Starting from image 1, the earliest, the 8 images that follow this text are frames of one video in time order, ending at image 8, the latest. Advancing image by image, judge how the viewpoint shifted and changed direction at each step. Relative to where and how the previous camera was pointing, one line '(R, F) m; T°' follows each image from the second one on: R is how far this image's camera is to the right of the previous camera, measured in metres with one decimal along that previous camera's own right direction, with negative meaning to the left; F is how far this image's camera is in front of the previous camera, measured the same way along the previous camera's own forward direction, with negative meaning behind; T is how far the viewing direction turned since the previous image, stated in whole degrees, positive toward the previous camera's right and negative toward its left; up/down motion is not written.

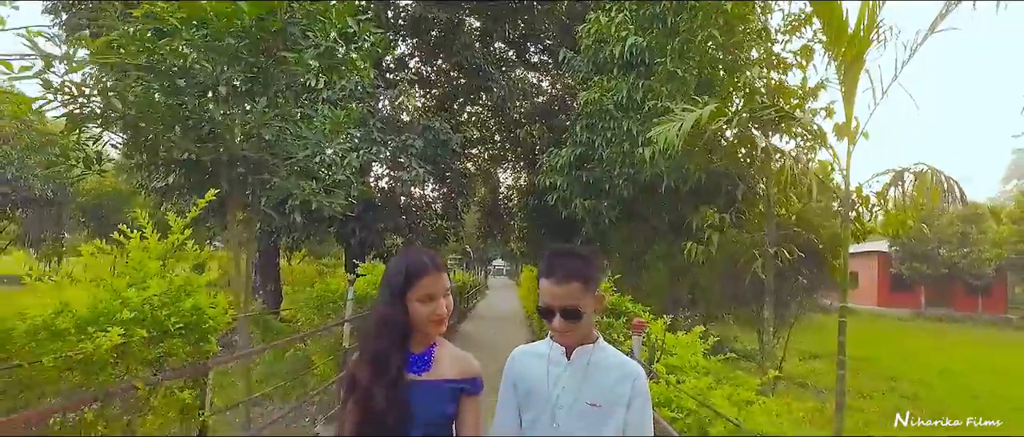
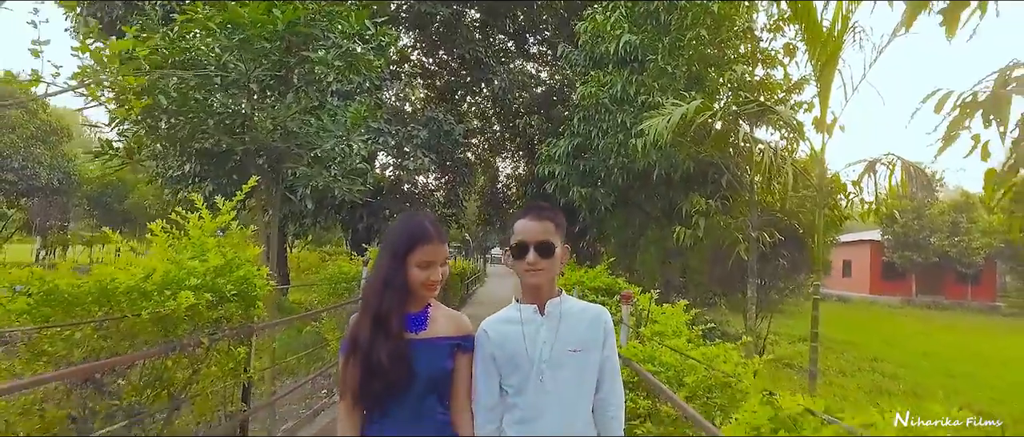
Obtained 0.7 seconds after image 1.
(0.0, -0.5) m; 0°
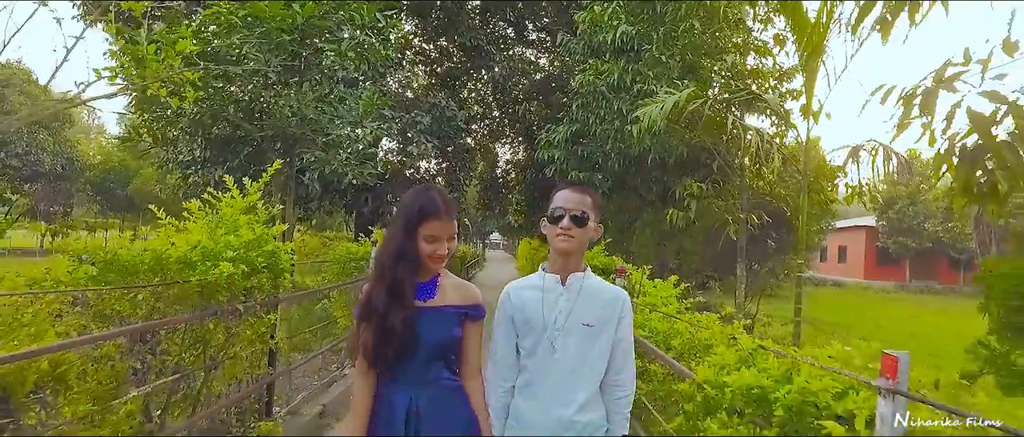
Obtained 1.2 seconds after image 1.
(0.0, -0.3) m; 0°
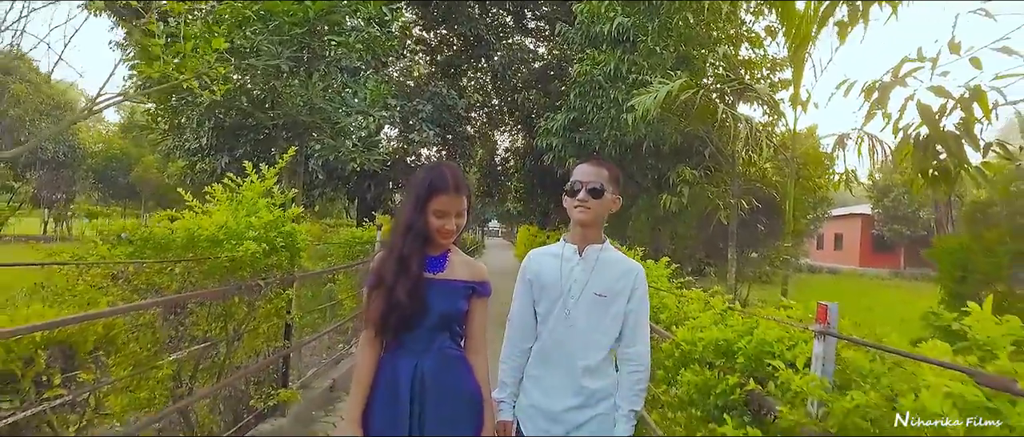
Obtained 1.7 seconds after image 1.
(0.0, -0.3) m; 0°
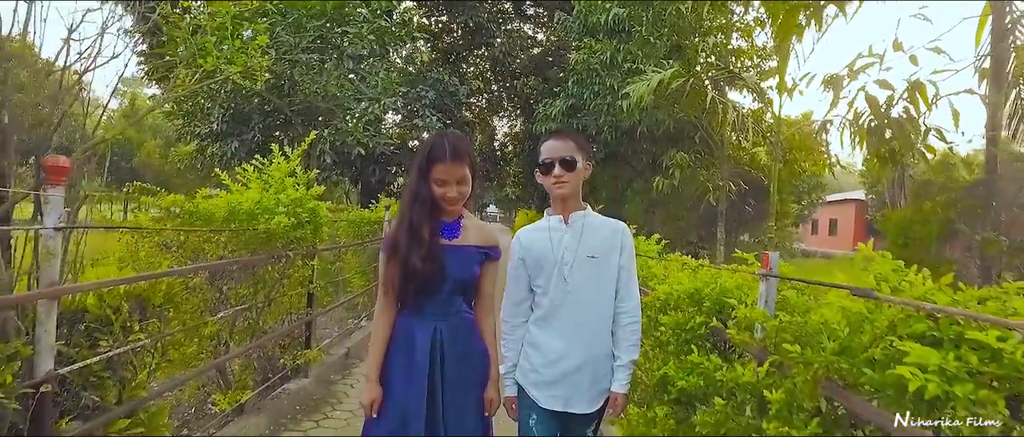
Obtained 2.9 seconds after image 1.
(0.0, -0.4) m; 0°
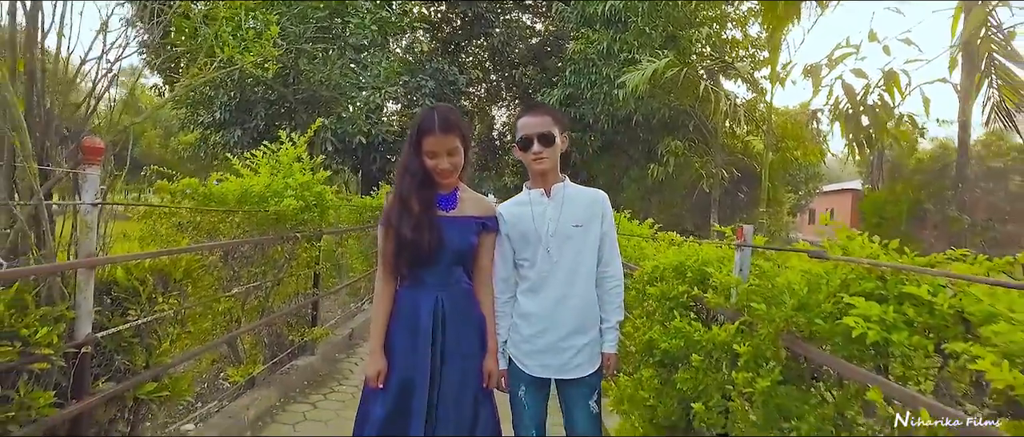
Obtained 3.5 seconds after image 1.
(0.0, -0.2) m; 0°
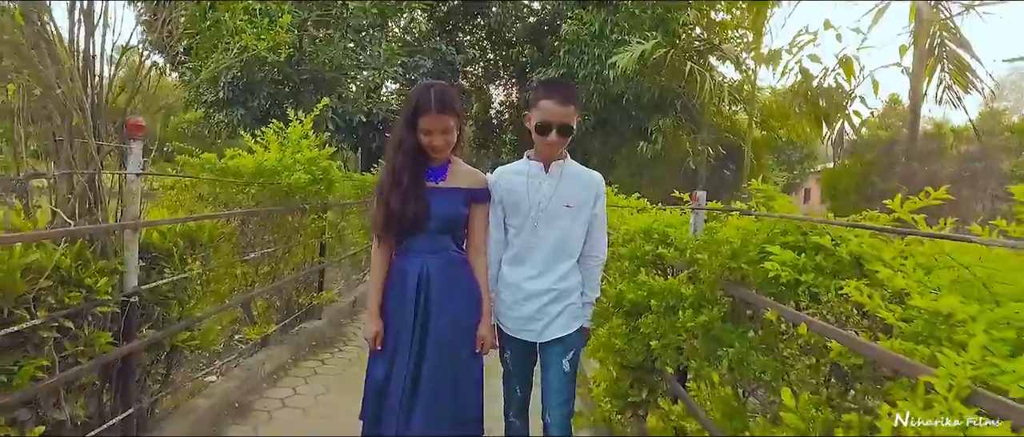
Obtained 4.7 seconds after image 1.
(0.0, -0.3) m; 0°
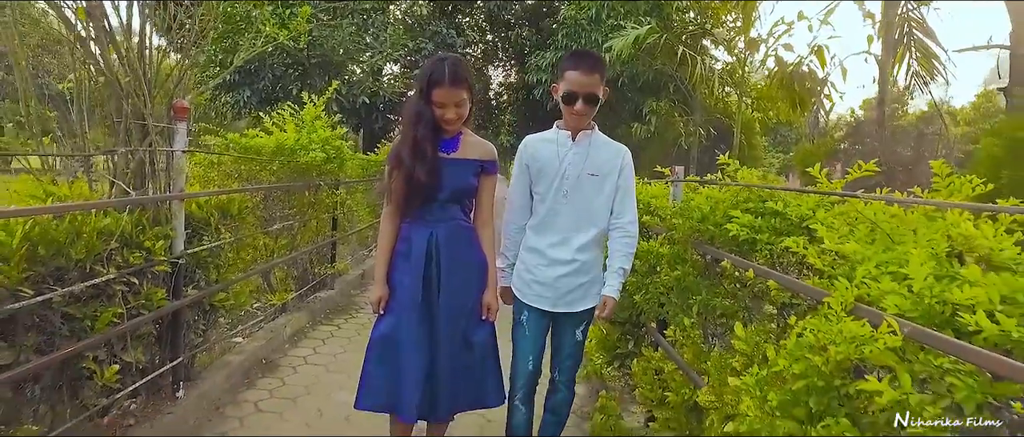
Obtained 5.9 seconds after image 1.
(0.0, -0.3) m; 0°
